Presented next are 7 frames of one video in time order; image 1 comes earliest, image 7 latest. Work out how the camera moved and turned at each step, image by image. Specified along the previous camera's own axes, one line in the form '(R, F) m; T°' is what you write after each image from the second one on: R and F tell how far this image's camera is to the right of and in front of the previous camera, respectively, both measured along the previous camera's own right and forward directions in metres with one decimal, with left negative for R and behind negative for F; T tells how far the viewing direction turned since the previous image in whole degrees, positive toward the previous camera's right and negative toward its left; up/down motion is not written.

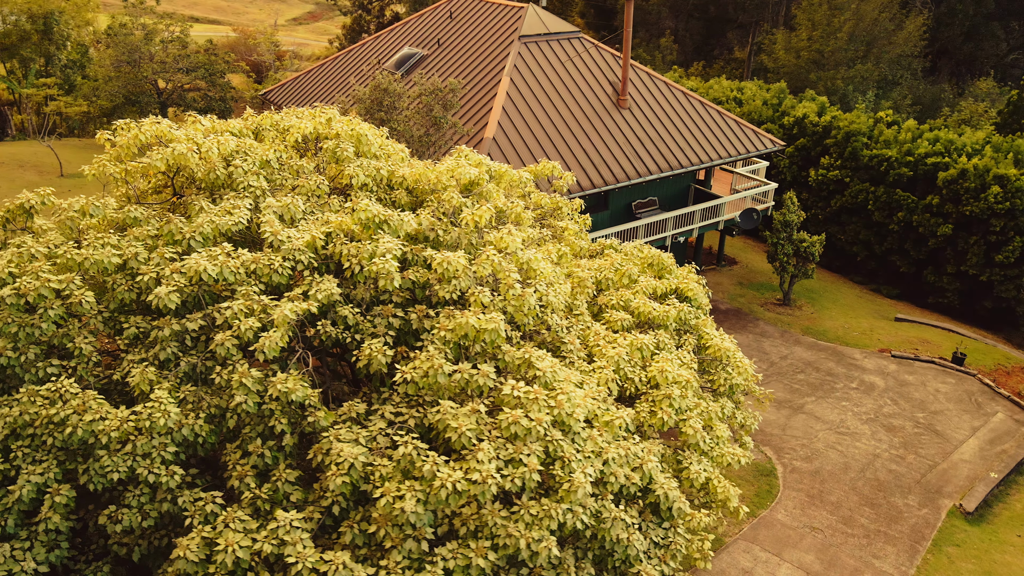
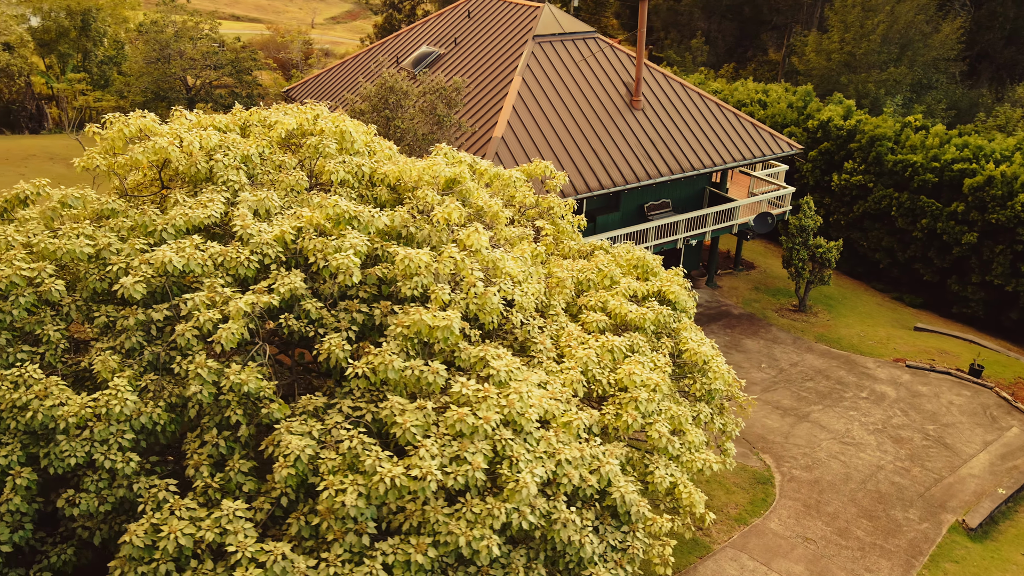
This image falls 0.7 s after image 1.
(+0.9, 0.0) m; -3°
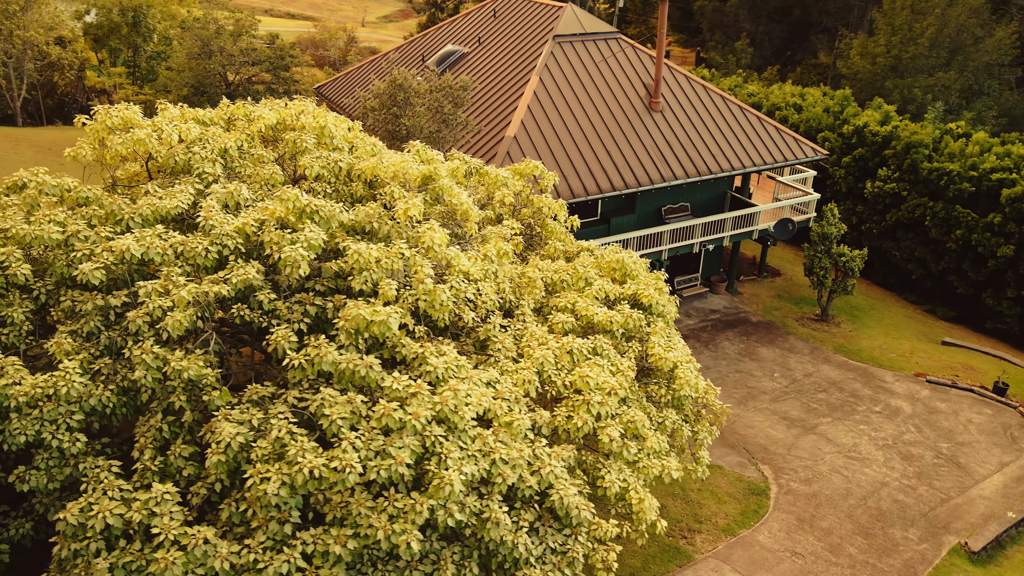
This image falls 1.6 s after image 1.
(+1.2, 0.0) m; -4°
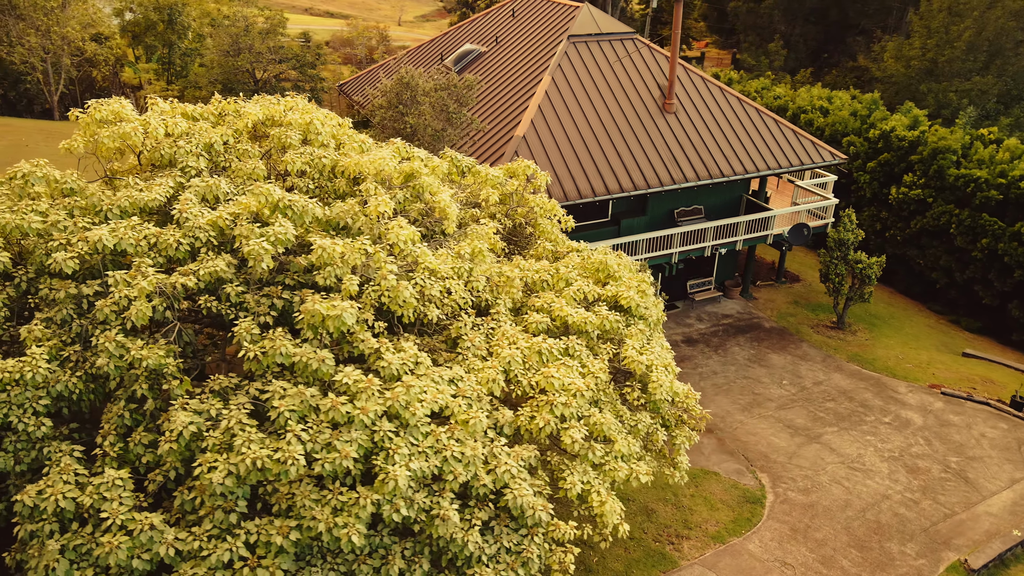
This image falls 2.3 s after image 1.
(+0.9, 0.0) m; -3°
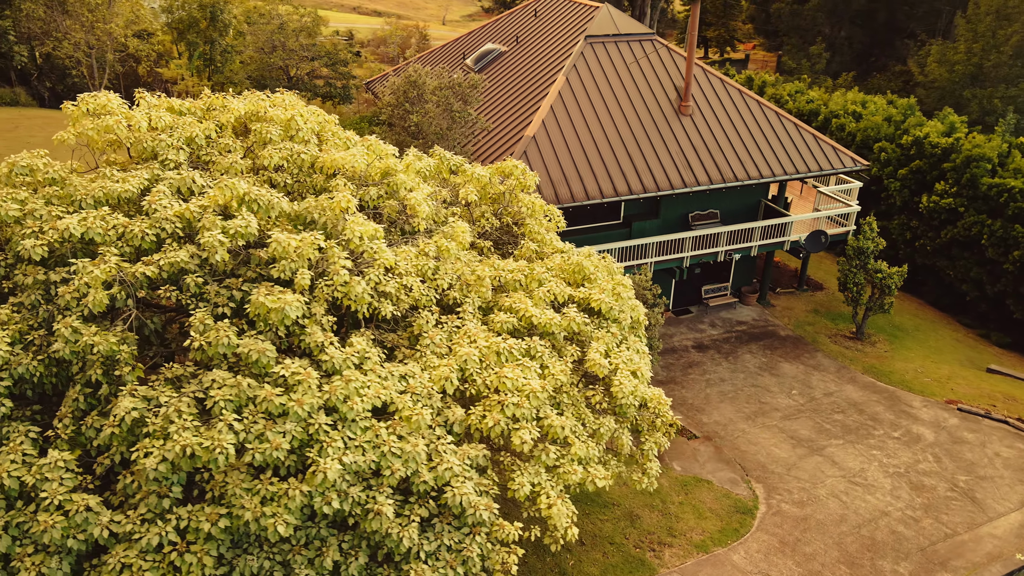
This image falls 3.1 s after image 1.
(+1.1, 0.0) m; -3°
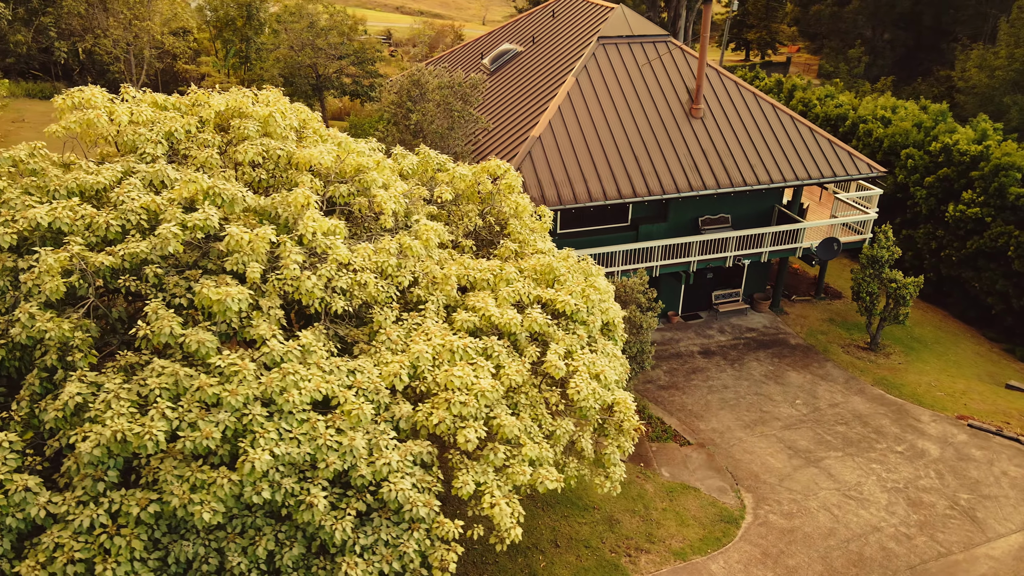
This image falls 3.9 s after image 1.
(+1.2, 0.0) m; -3°
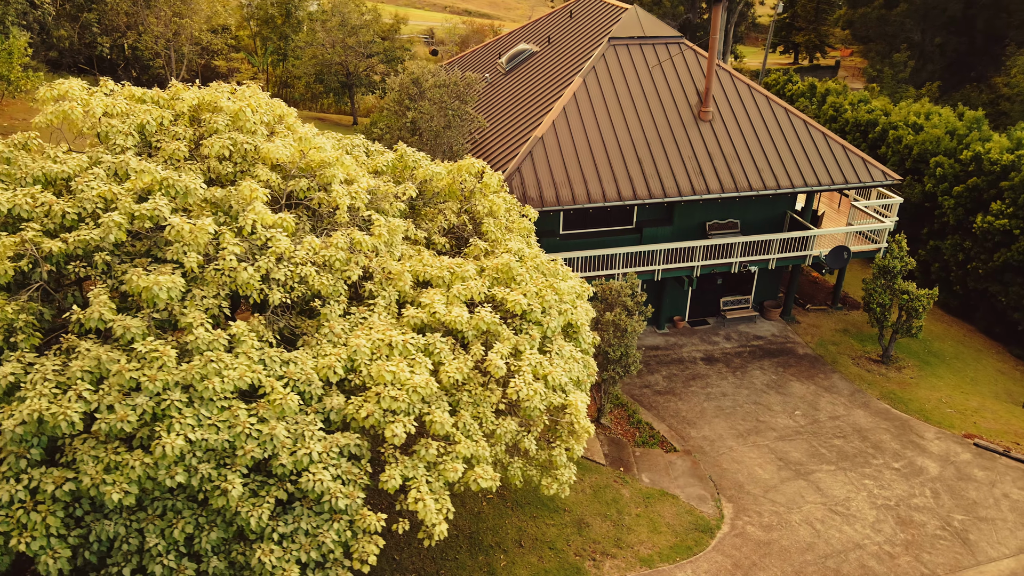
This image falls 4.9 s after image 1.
(+1.5, 0.0) m; -3°
